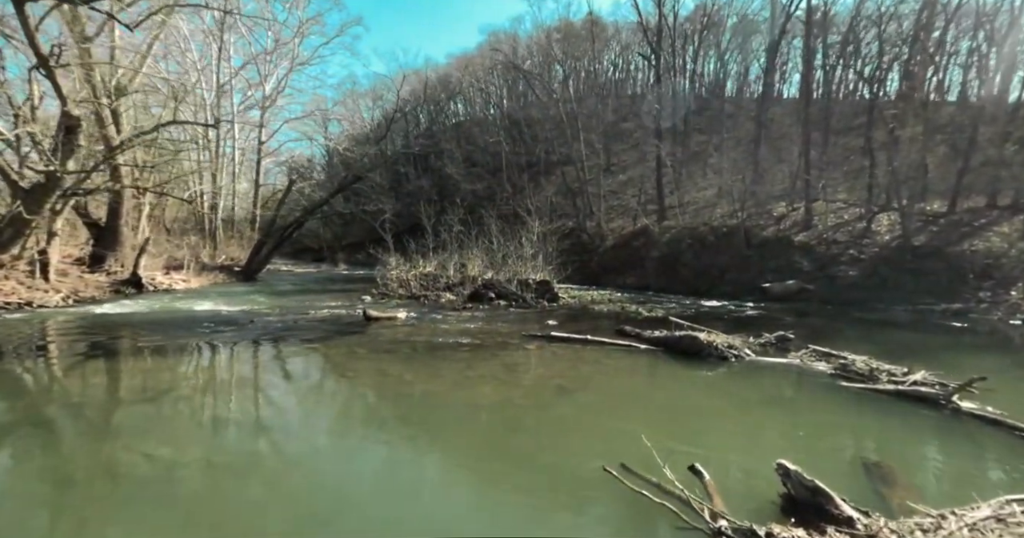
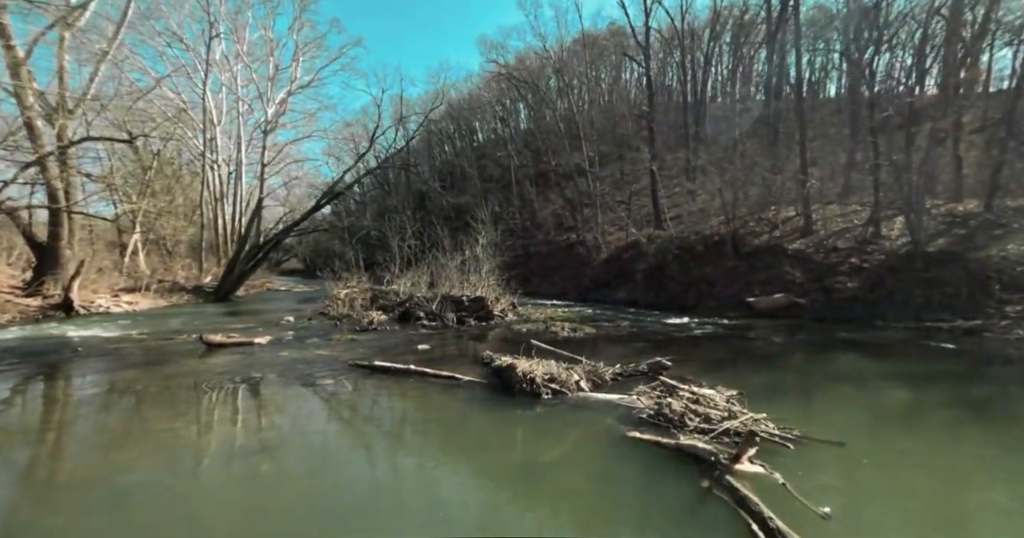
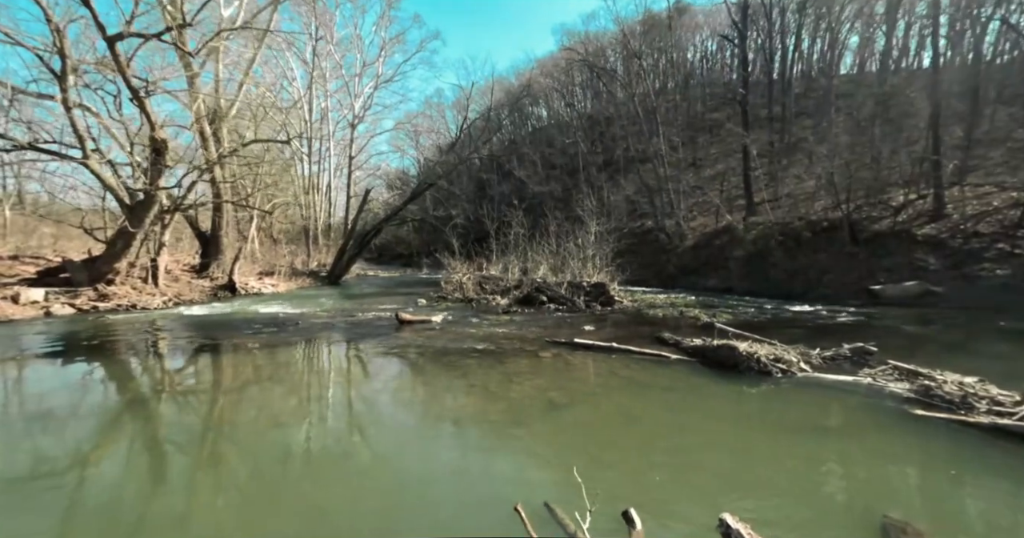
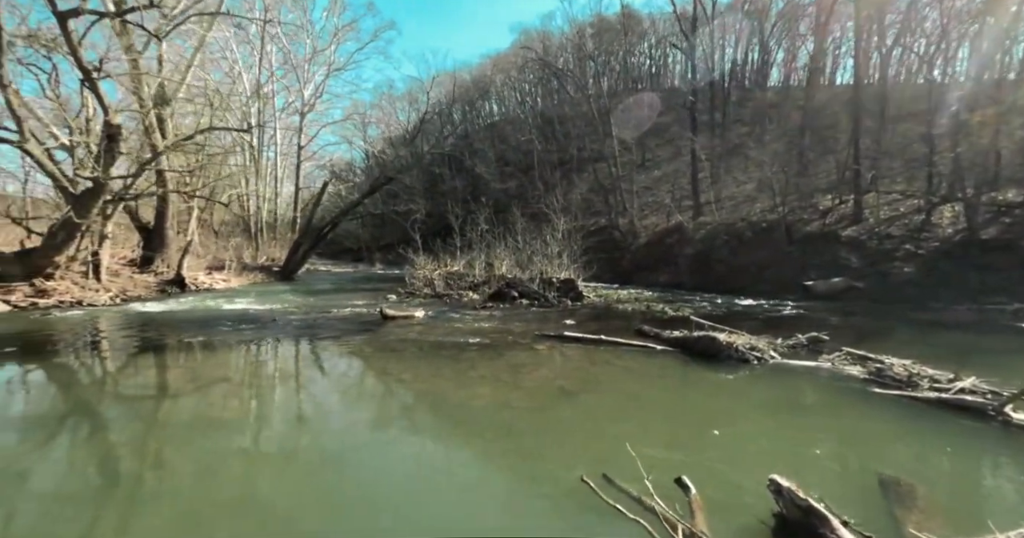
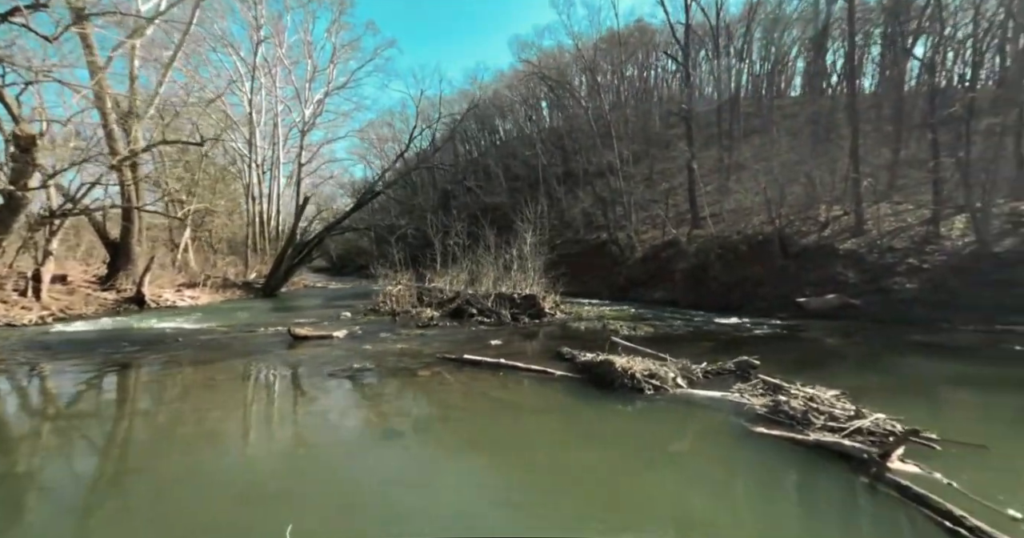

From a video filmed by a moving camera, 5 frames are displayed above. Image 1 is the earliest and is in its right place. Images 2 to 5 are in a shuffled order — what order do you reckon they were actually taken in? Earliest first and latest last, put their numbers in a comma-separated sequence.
4, 3, 5, 2
